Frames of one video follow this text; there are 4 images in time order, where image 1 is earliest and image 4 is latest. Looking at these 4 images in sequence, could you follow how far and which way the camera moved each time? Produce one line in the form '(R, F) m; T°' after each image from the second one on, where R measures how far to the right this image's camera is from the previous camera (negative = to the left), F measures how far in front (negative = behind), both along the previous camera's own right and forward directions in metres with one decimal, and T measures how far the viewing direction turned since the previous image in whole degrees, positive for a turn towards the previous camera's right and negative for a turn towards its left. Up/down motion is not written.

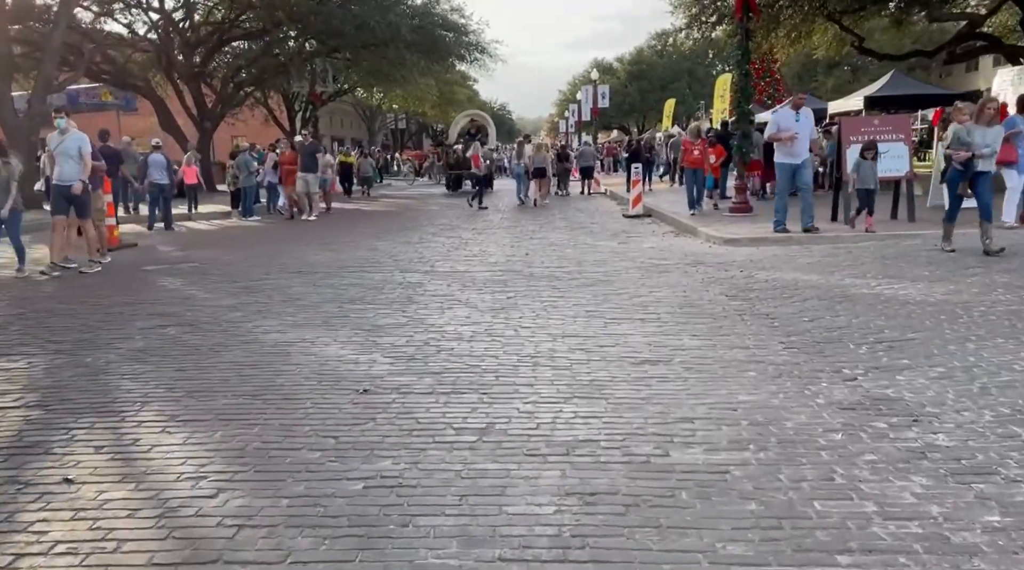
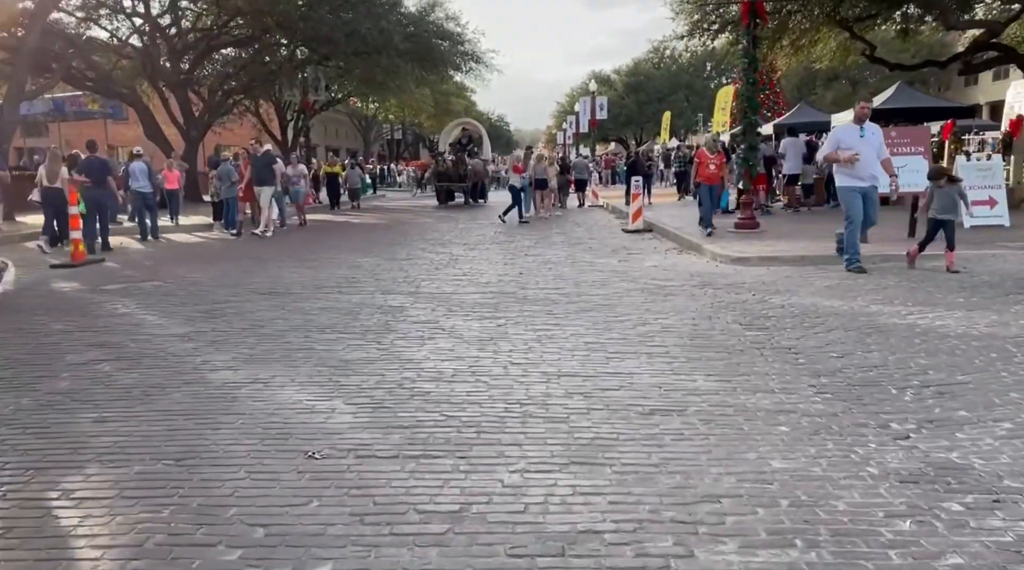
(+0.1, +1.0) m; 0°
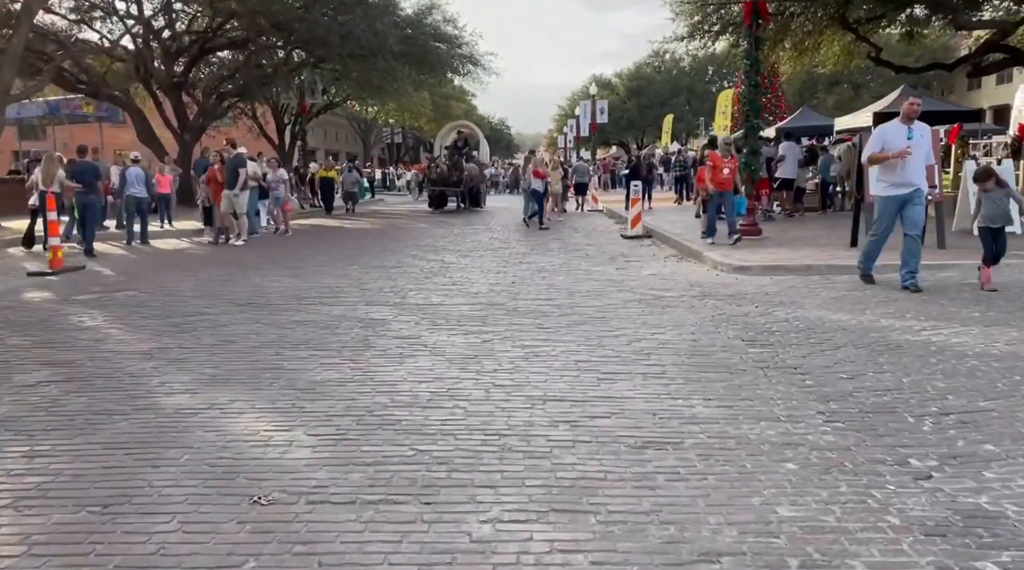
(+0.1, +0.5) m; 0°
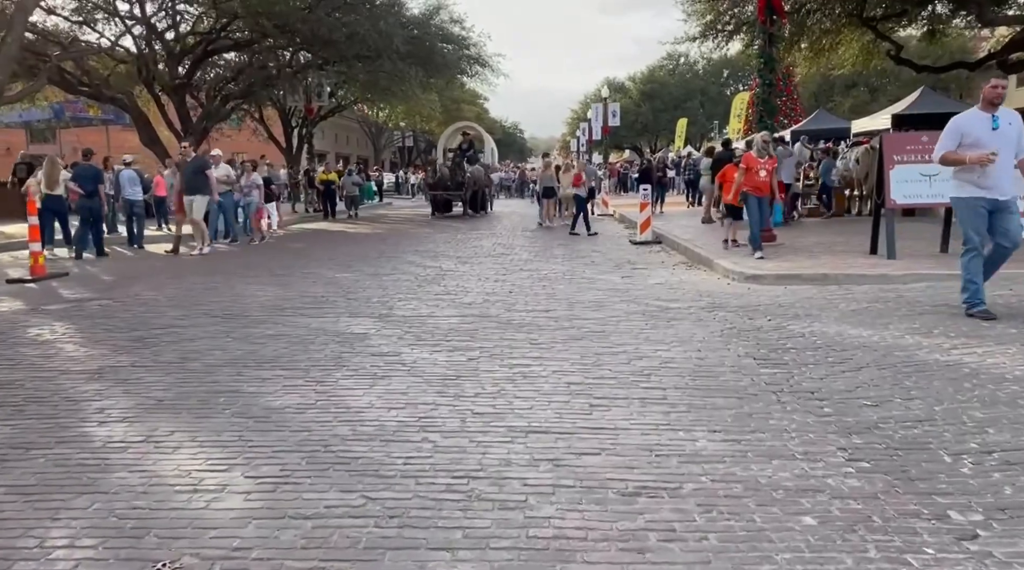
(+0.2, +0.7) m; -1°
